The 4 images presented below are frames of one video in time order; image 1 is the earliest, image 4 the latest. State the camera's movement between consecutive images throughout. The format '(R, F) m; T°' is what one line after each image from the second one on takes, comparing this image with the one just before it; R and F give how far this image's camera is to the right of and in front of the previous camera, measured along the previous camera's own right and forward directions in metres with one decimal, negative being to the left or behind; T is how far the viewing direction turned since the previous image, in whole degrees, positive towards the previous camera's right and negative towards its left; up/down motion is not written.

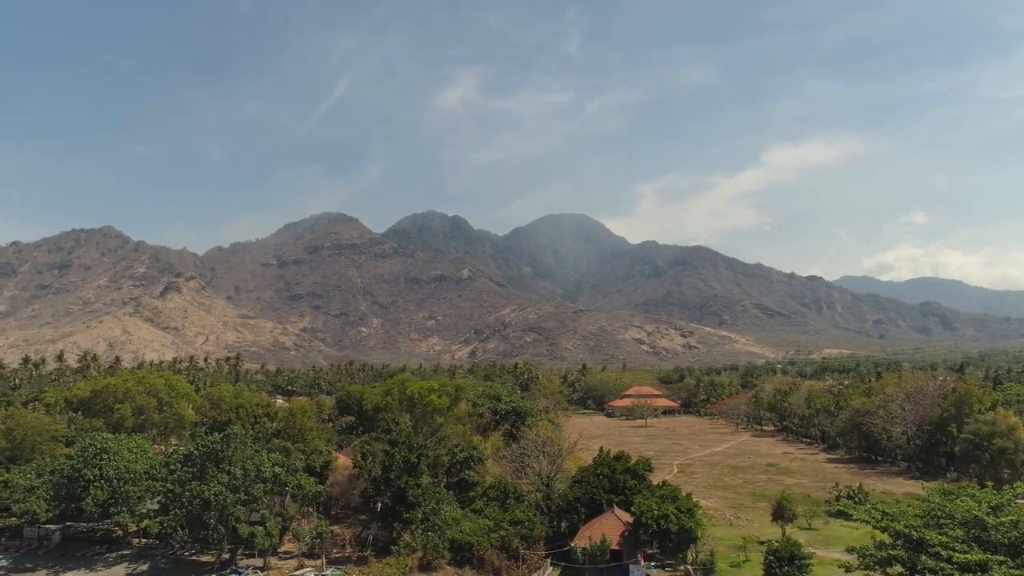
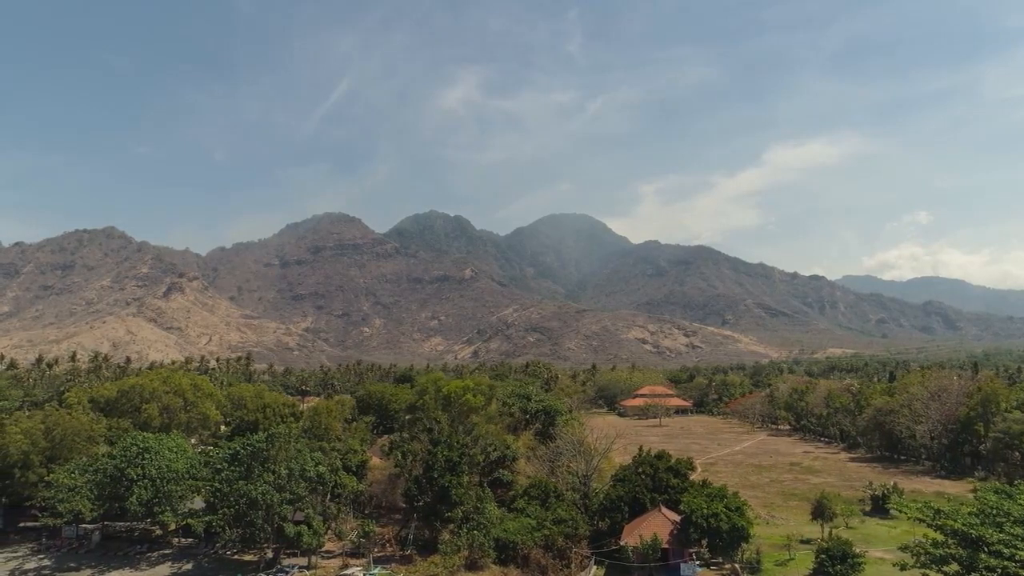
(-2.2, 0.0) m; 0°
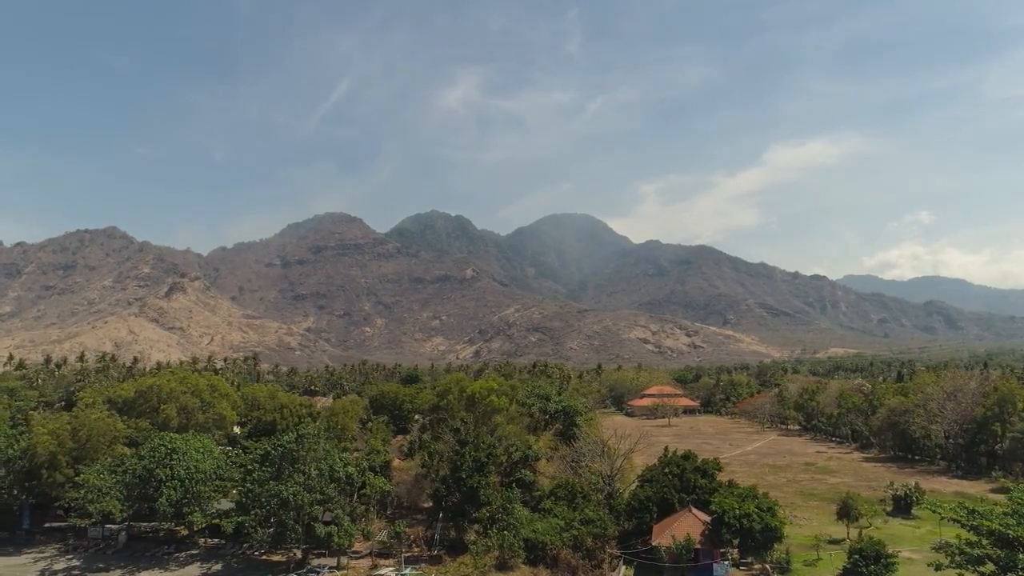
(-1.5, -0.1) m; 0°
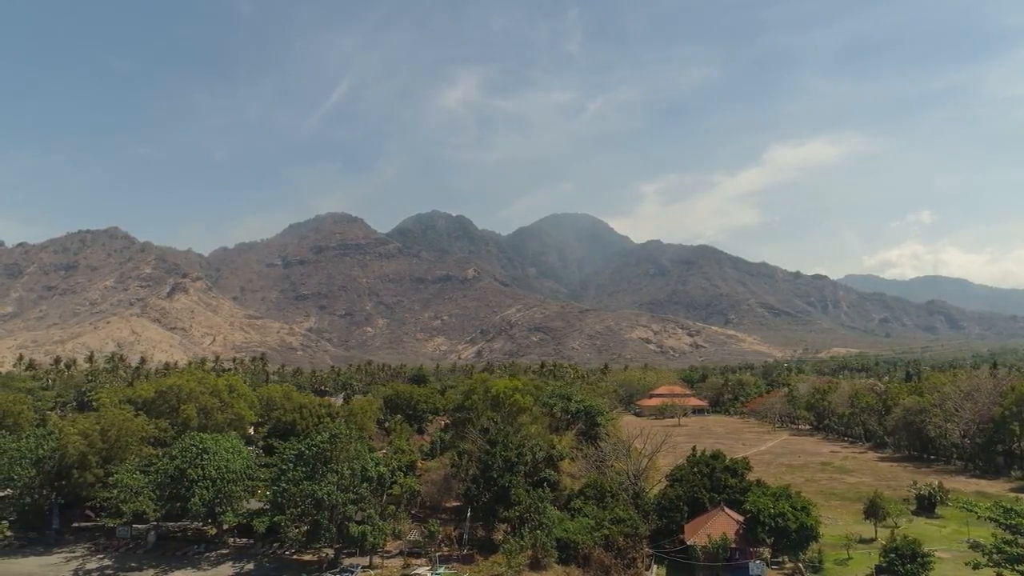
(-1.6, -0.1) m; 0°
